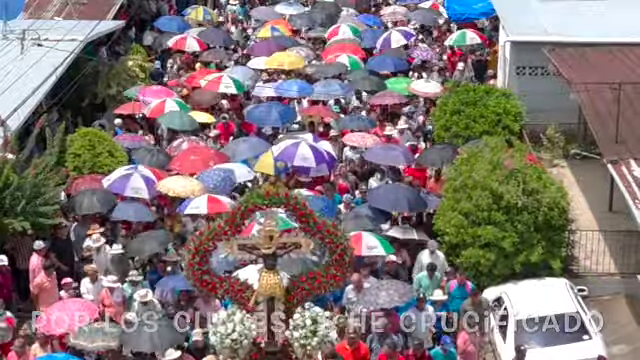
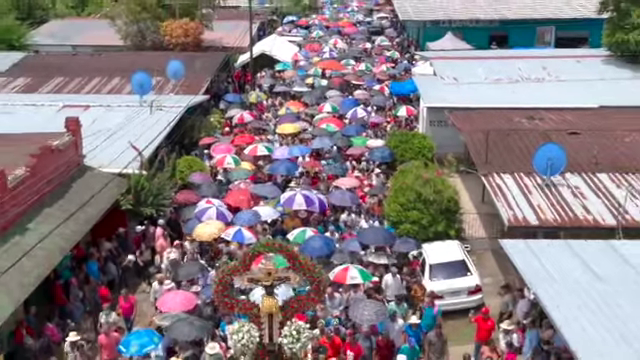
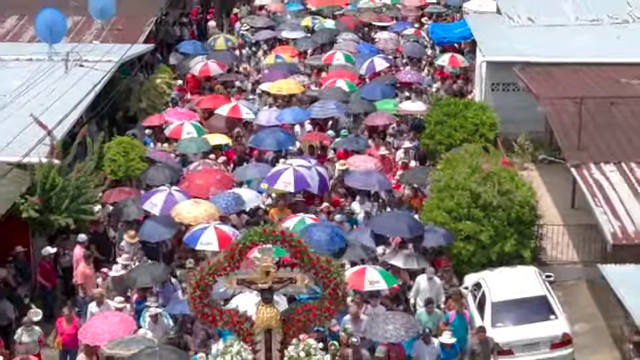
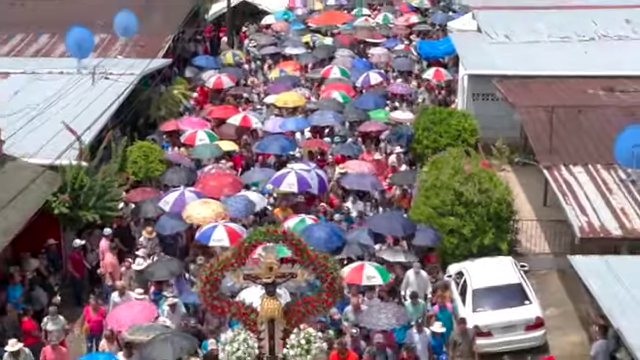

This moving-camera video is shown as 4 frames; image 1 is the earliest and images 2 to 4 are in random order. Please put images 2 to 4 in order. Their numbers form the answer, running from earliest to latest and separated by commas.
3, 4, 2
